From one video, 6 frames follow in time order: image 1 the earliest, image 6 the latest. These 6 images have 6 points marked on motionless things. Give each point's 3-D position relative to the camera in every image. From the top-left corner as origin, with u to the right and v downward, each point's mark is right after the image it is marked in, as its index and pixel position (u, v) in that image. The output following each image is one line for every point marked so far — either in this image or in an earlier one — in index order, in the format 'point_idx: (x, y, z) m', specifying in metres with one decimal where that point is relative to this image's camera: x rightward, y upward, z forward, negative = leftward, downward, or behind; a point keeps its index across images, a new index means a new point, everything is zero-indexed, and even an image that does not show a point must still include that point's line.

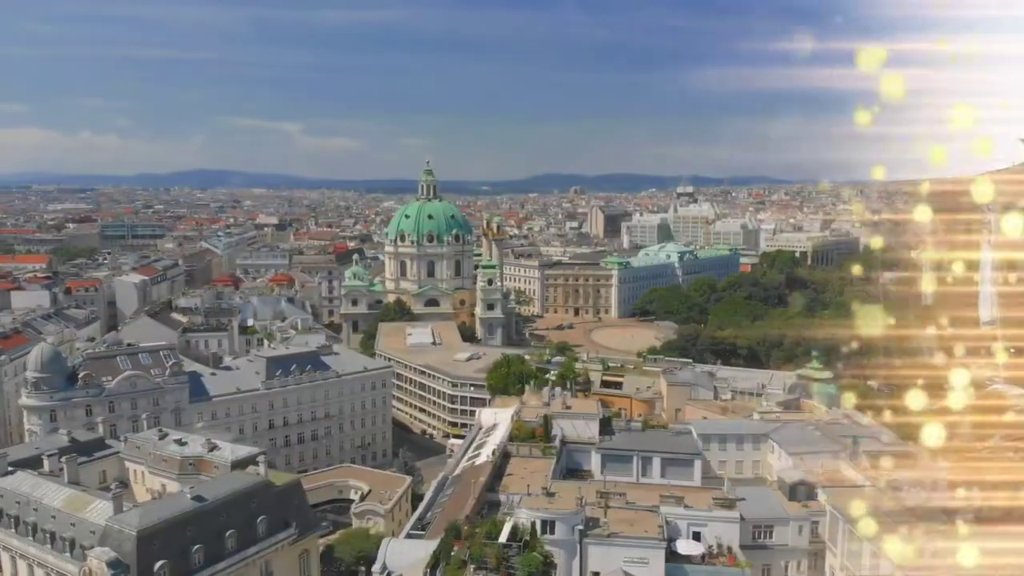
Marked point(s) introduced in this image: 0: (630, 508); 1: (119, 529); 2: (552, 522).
0: (+2.9, -5.4, +18.6) m
1: (-10.2, -6.2, +19.7) m
2: (+1.0, -5.3, +17.1) m
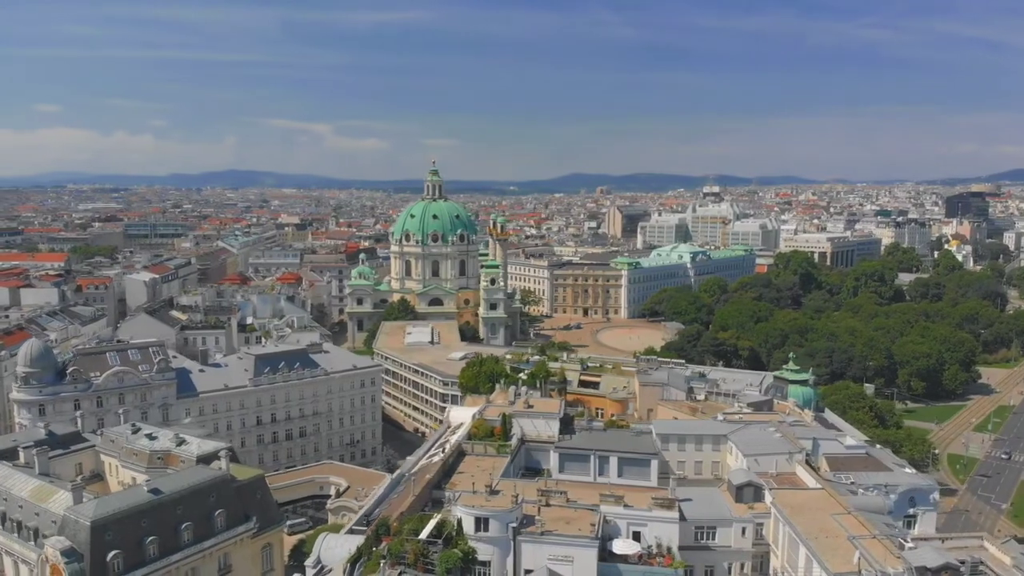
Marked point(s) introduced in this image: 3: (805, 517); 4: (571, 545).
0: (+1.4, -5.4, +18.6) m
1: (-11.6, -6.1, +20.2) m
2: (-0.6, -5.3, +17.2) m
3: (+7.0, -5.5, +18.1) m
4: (+1.3, -5.8, +17.0) m
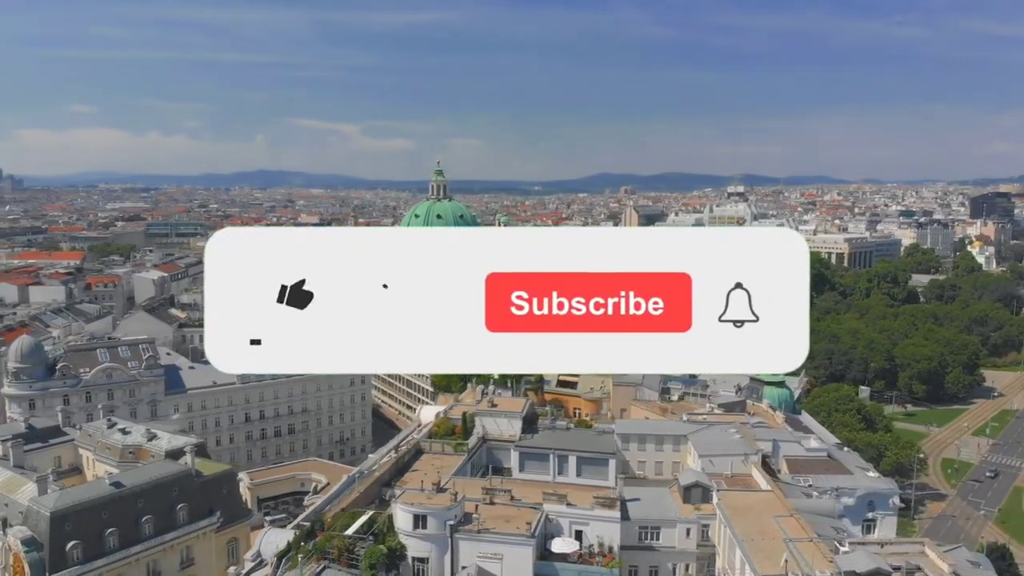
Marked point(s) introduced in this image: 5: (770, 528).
0: (0.0, -5.4, +18.7) m
1: (-13.0, -6.0, +20.7) m
2: (-2.0, -5.3, +17.4) m
3: (+5.6, -5.5, +18.0) m
4: (-0.1, -5.8, +17.1) m
5: (+6.0, -5.6, +17.6) m
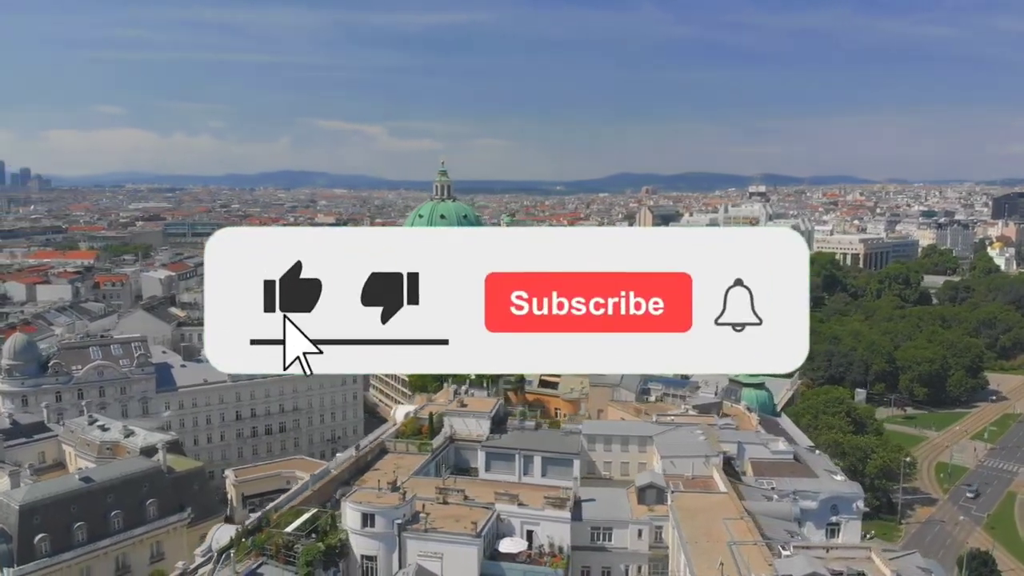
0: (-1.2, -5.4, +18.8) m
1: (-14.1, -6.0, +21.2) m
2: (-3.2, -5.3, +17.6) m
3: (+4.3, -5.5, +18.0) m
4: (-1.4, -5.8, +17.2) m
5: (+4.7, -5.6, +17.6) m
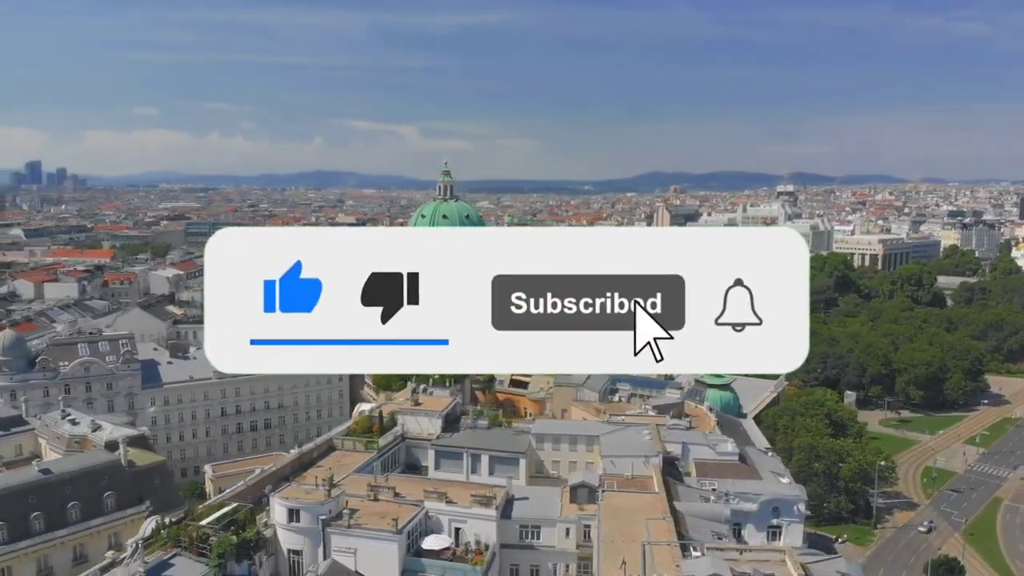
0: (-3.0, -5.4, +19.1) m
1: (-15.8, -6.0, +21.9) m
2: (-5.1, -5.3, +17.9) m
3: (+2.5, -5.5, +18.0) m
4: (-3.3, -5.8, +17.5) m
5: (+2.9, -5.6, +17.6) m
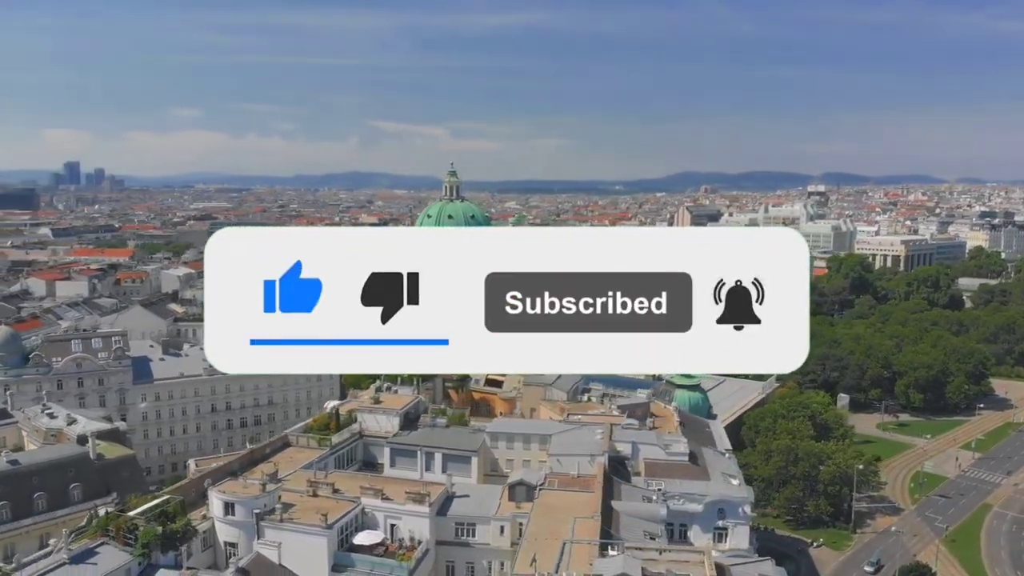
0: (-4.6, -5.3, +19.4) m
1: (-17.4, -5.9, +22.7) m
2: (-6.8, -5.2, +18.3) m
3: (+0.8, -5.5, +18.1) m
4: (-5.0, -5.7, +17.8) m
5: (+1.2, -5.6, +17.7) m
